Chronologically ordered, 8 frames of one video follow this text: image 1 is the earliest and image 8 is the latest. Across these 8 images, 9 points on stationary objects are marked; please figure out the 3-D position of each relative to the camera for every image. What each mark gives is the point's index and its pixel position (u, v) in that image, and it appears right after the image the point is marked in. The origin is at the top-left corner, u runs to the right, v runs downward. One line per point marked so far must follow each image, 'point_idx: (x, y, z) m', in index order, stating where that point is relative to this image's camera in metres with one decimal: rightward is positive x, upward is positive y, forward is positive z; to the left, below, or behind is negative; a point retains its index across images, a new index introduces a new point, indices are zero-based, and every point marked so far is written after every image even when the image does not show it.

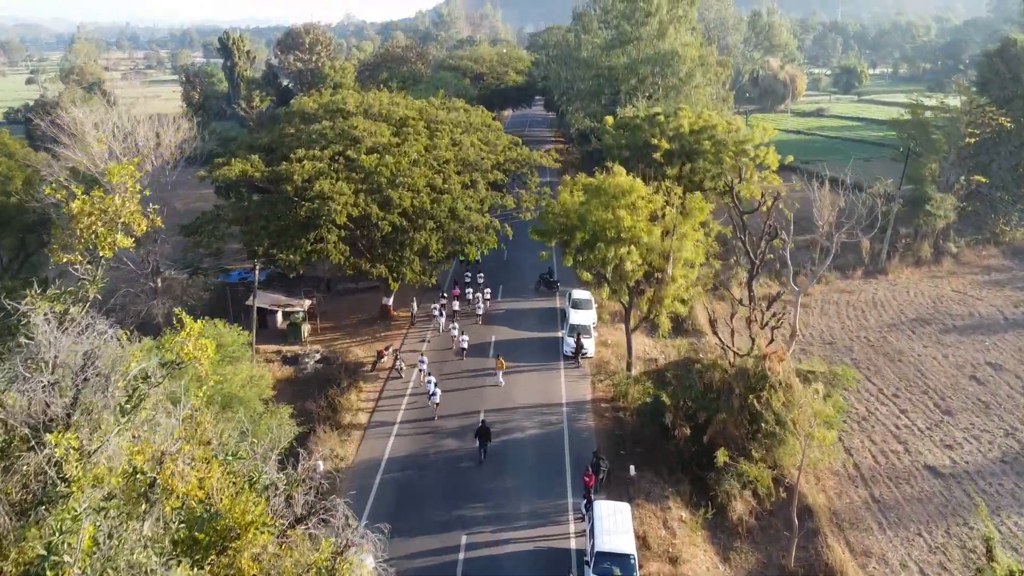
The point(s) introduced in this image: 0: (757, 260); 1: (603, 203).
0: (+6.6, +0.7, +18.3) m
1: (+2.6, +2.4, +19.3) m
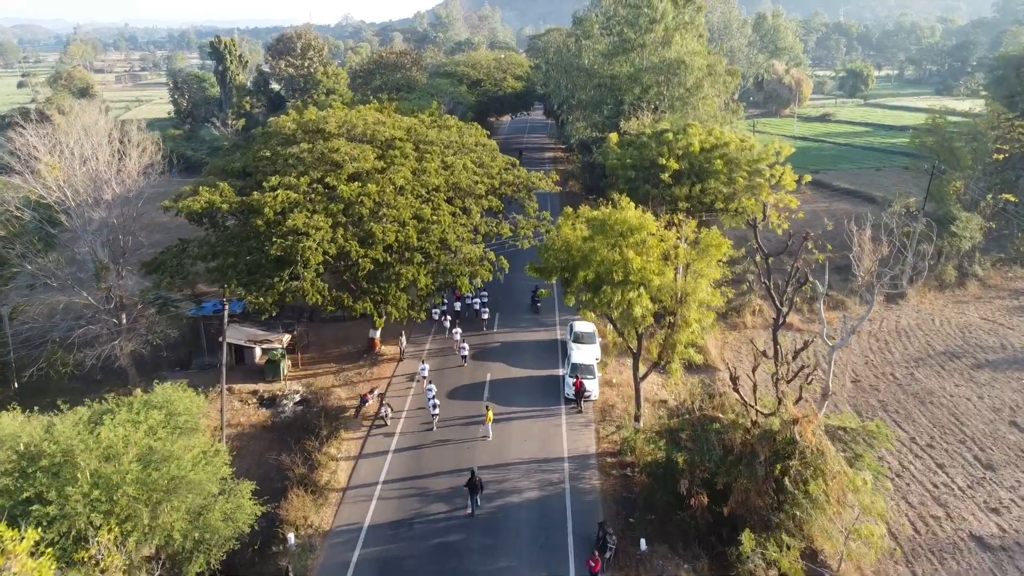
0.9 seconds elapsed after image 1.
0: (+6.5, -0.4, +16.2) m
1: (+2.5, +1.2, +17.3) m
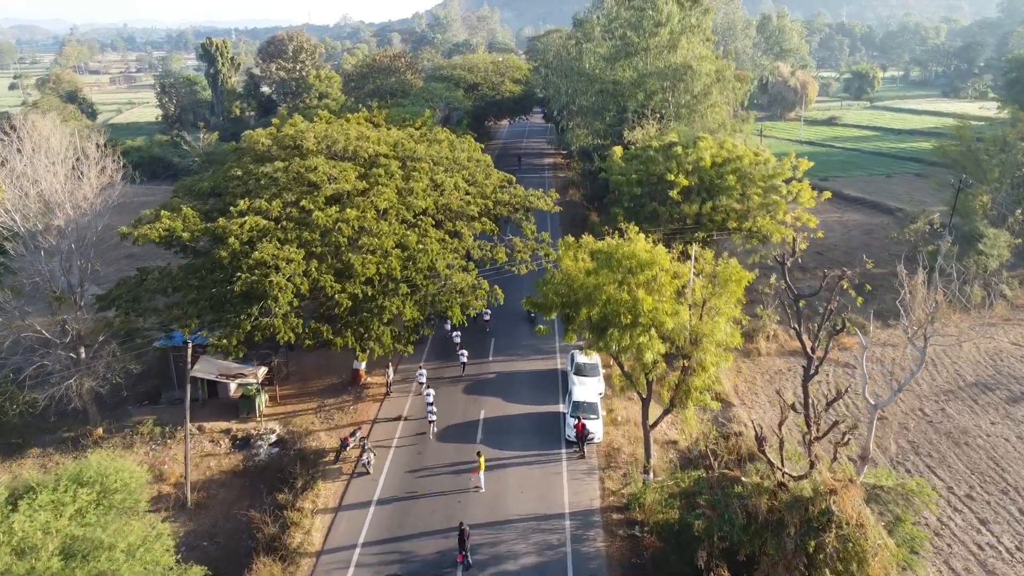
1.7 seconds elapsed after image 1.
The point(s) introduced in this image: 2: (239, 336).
0: (+6.3, -1.4, +14.2) m
1: (+2.4, +0.2, +15.3) m
2: (-6.5, -1.1, +16.3) m
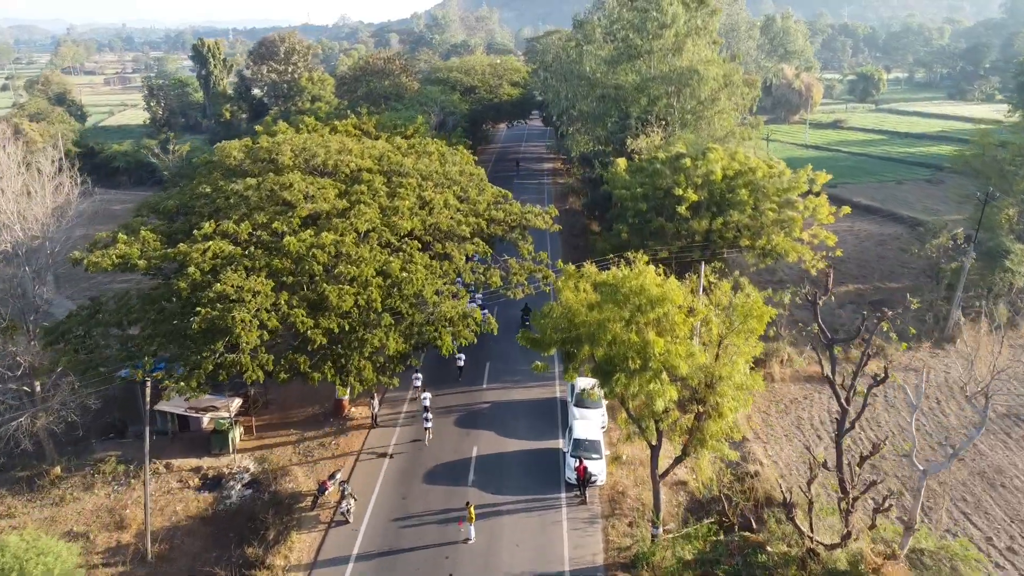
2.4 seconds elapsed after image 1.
0: (+6.2, -2.1, +12.5) m
1: (+2.2, -0.5, +13.5) m
2: (-6.7, -1.9, +14.5) m
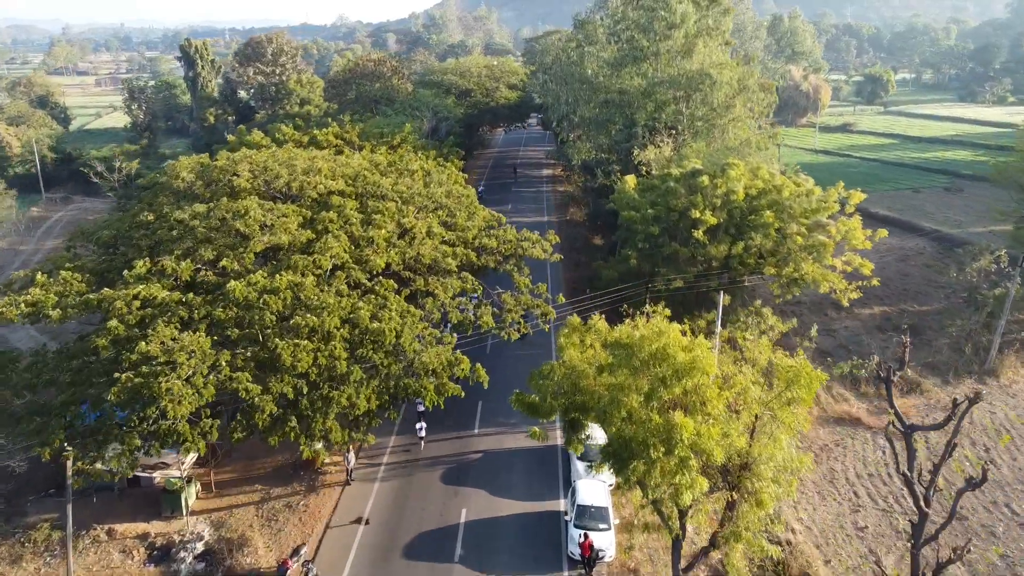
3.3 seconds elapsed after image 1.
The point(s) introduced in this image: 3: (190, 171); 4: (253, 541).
0: (+6.1, -3.2, +9.9) m
1: (+2.1, -1.6, +10.9) m
2: (-6.8, -2.9, +11.9) m
3: (-8.2, +3.0, +17.4) m
4: (-6.4, -6.3, +17.0) m
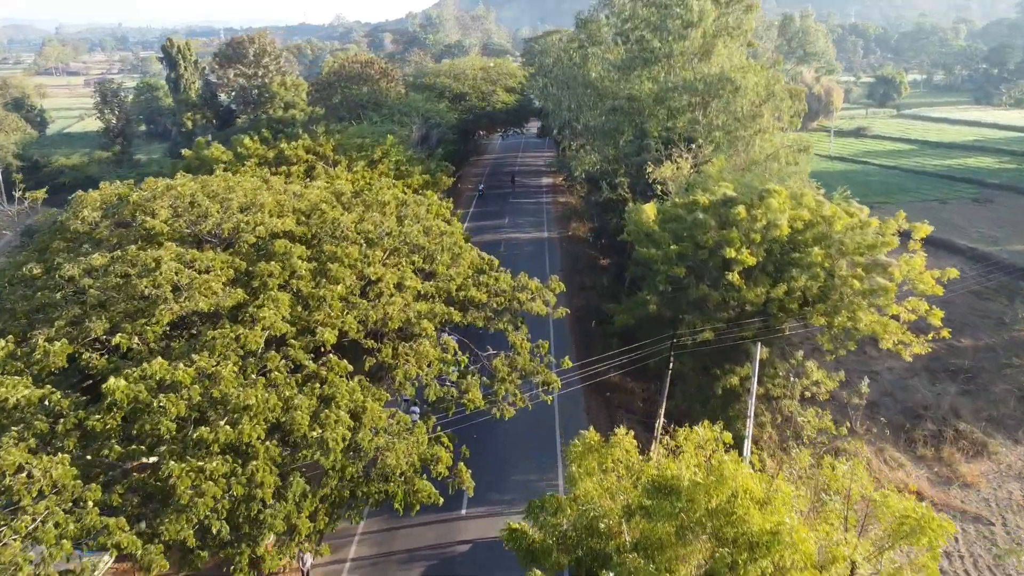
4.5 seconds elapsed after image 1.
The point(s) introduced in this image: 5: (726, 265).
0: (+5.9, -4.5, +6.3) m
1: (+2.0, -2.9, +7.3) m
2: (-6.9, -4.2, +8.3) m
3: (-8.3, +1.7, +13.9) m
4: (-6.6, -7.6, +13.4) m
5: (+5.4, +0.6, +17.3) m
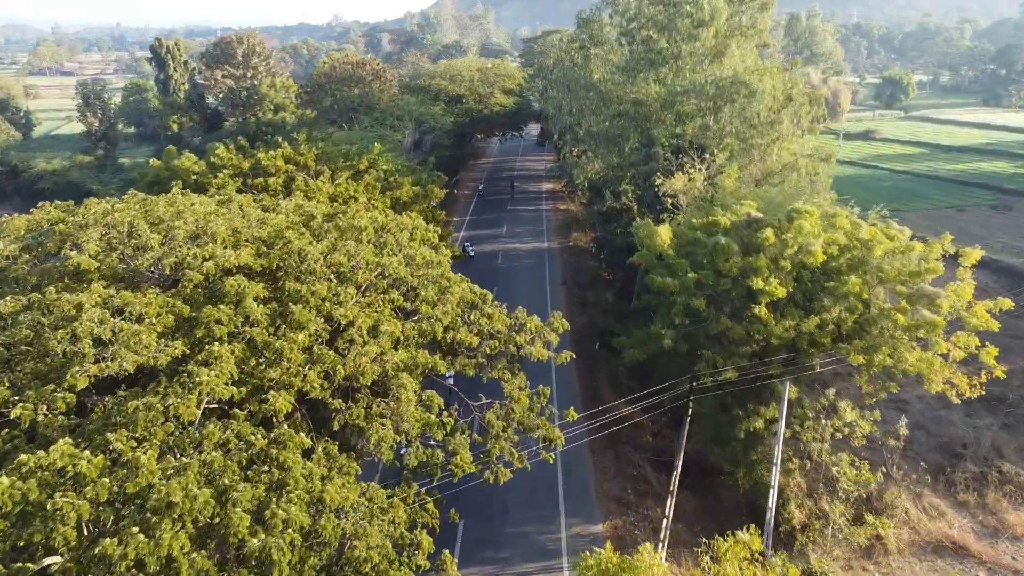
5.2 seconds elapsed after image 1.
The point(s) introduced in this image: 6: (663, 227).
0: (+5.9, -5.2, +4.3) m
1: (+1.9, -3.6, +5.3) m
2: (-7.0, -5.0, +6.2) m
3: (-8.4, +1.0, +11.8) m
4: (-6.6, -8.4, +11.4) m
5: (+5.4, -0.2, +15.3) m
6: (+3.6, +1.5, +16.8) m
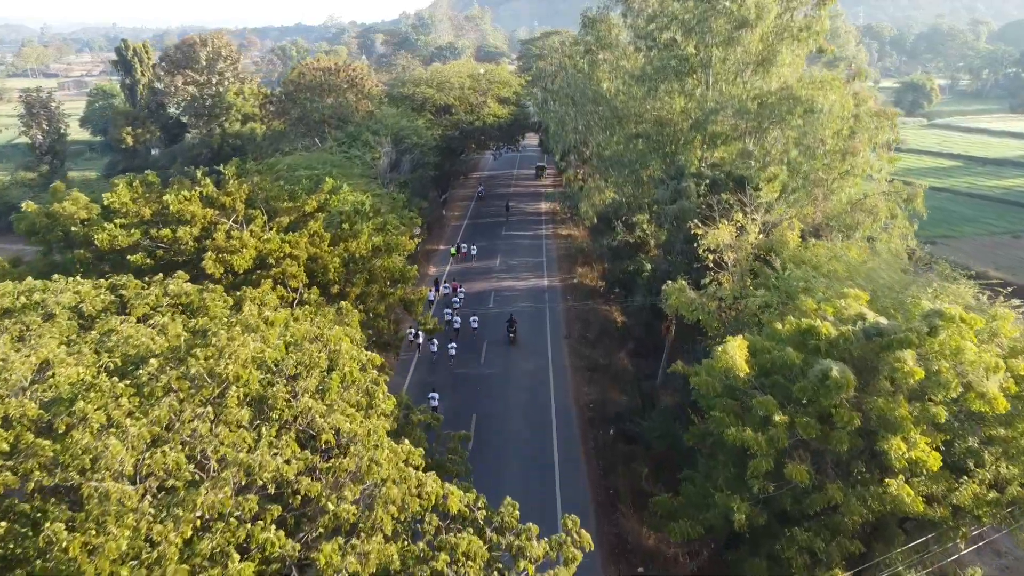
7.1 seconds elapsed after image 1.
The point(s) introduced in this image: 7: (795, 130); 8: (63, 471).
0: (+5.7, -7.4, -1.3) m
1: (+1.7, -5.8, -0.3) m
2: (-7.2, -7.1, +0.6) m
3: (-8.6, -1.2, +6.2) m
4: (-6.8, -10.5, +5.8) m
5: (+5.1, -2.3, +9.7) m
6: (+3.4, -0.6, +11.2) m
7: (+8.1, +4.5, +19.6) m
8: (-4.0, -1.6, +6.3) m
